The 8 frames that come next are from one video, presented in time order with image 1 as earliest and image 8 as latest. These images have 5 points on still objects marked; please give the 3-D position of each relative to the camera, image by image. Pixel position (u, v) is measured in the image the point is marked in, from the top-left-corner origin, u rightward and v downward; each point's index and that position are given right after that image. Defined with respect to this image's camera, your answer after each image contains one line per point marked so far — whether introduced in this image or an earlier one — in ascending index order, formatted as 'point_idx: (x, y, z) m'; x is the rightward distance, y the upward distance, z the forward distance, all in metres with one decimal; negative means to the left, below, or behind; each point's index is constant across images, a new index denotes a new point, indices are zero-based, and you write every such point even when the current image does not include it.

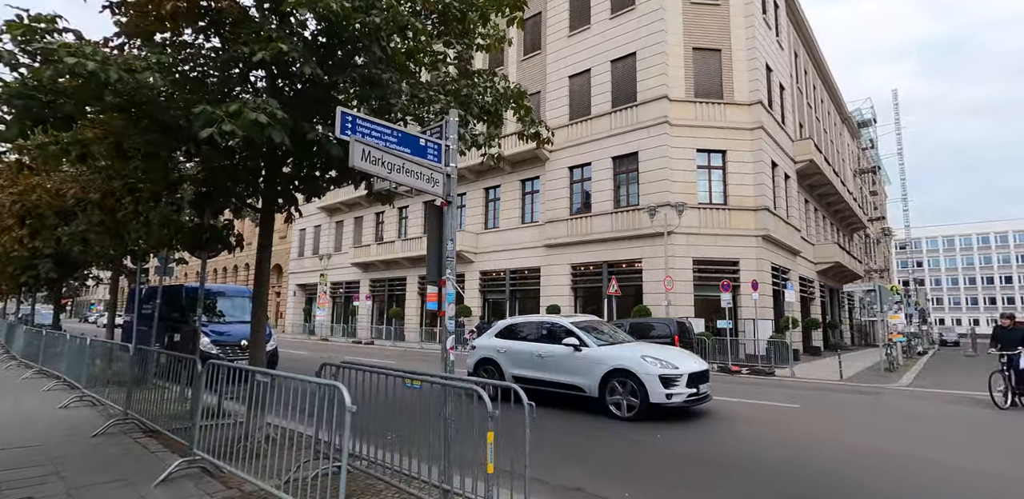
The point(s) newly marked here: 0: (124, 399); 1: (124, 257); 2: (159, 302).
0: (-5.9, -2.4, +8.0) m
1: (-9.4, -0.2, +12.6) m
2: (-8.4, -1.2, +12.4) m
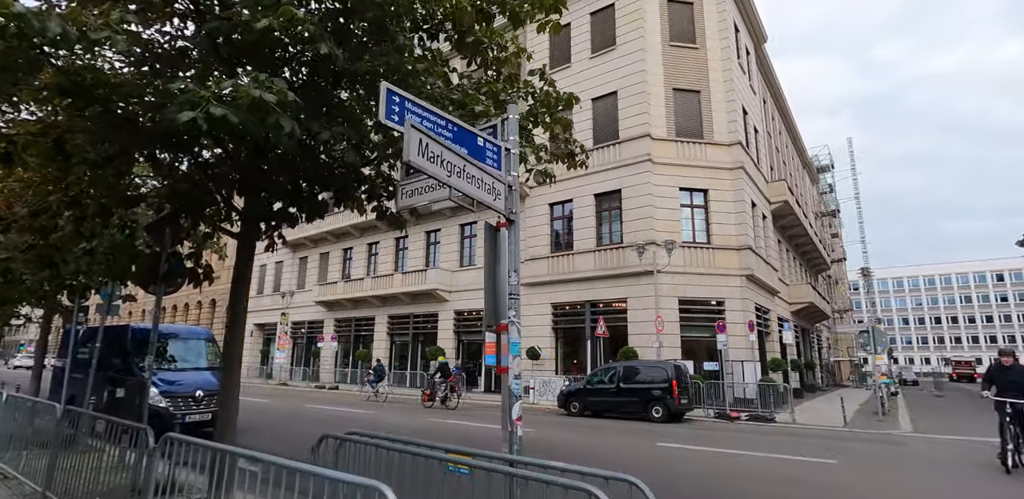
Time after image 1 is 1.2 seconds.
0: (-5.6, -2.8, +6.3) m
1: (-9.5, -0.9, +10.9) m
2: (-8.4, -1.9, +10.7) m
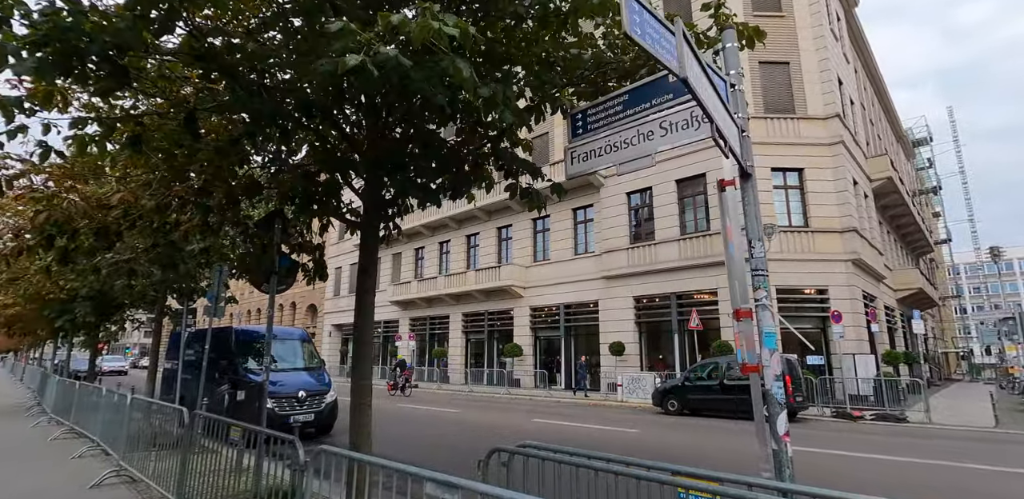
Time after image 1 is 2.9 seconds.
0: (-4.0, -2.8, +6.2) m
1: (-7.3, -1.0, +11.1) m
2: (-6.3, -2.0, +10.8) m
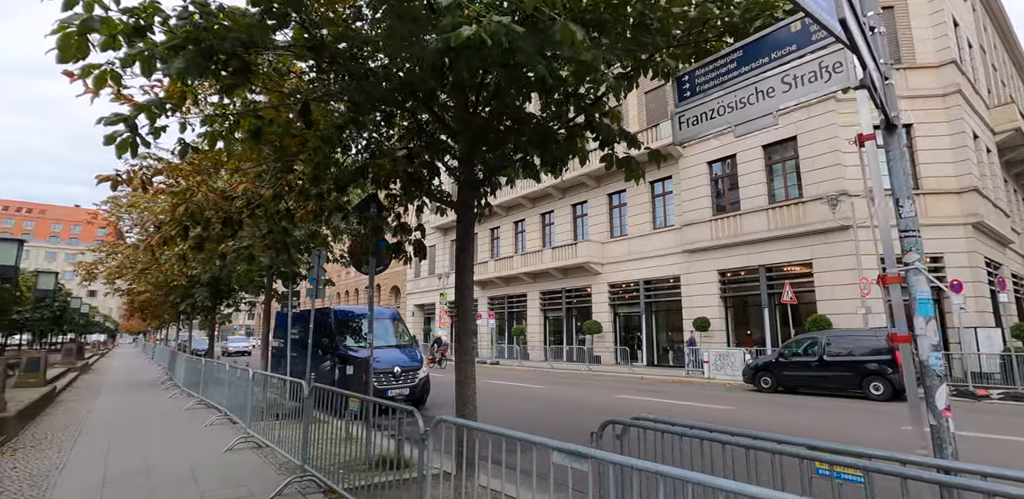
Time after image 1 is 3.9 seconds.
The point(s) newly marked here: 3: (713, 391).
0: (-2.8, -2.6, +6.7) m
1: (-5.5, -0.7, +12.0) m
2: (-4.5, -1.7, +11.6) m
3: (+6.4, -4.5, +16.5) m
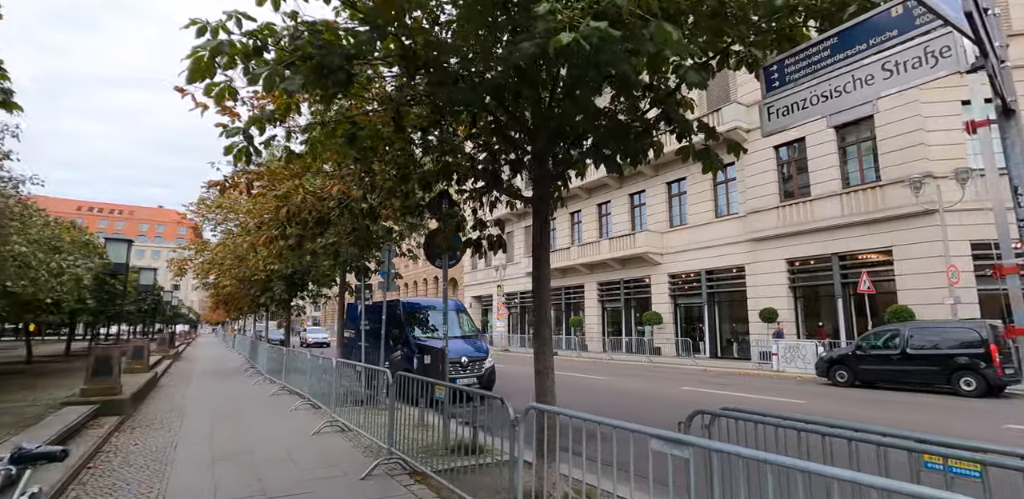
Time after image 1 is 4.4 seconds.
0: (-1.8, -2.5, +7.1) m
1: (-4.0, -0.6, +12.6) m
2: (-3.0, -1.6, +12.1) m
3: (+8.3, -4.1, +16.0) m
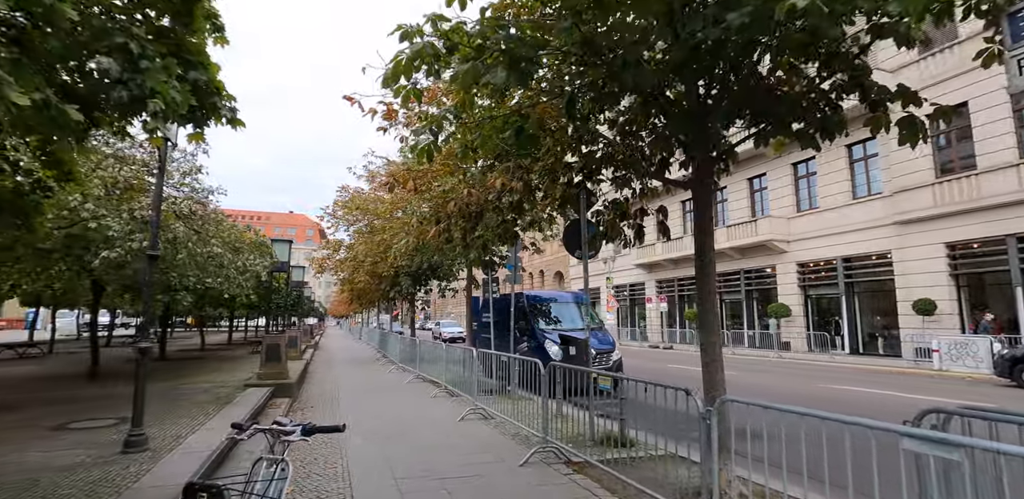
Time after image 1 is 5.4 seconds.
0: (+0.2, -2.4, +7.3) m
1: (-0.9, -0.5, +13.0) m
2: (-0.1, -1.4, +12.4) m
3: (+11.9, -3.6, +14.1) m
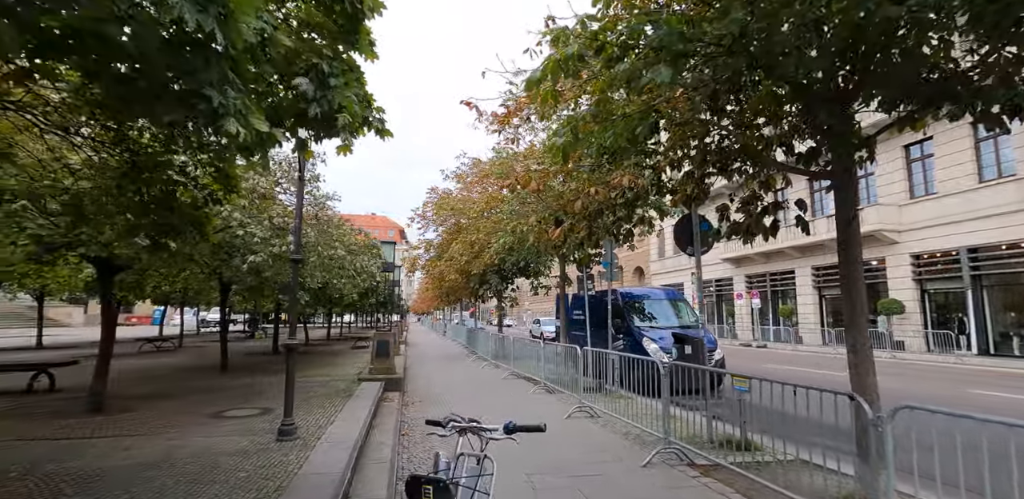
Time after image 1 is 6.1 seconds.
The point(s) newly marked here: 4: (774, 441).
0: (+1.8, -2.4, +7.2) m
1: (+1.4, -0.4, +13.0) m
2: (+2.2, -1.4, +12.3) m
3: (+14.3, -3.3, +12.3) m
4: (+2.4, -1.7, +4.7) m
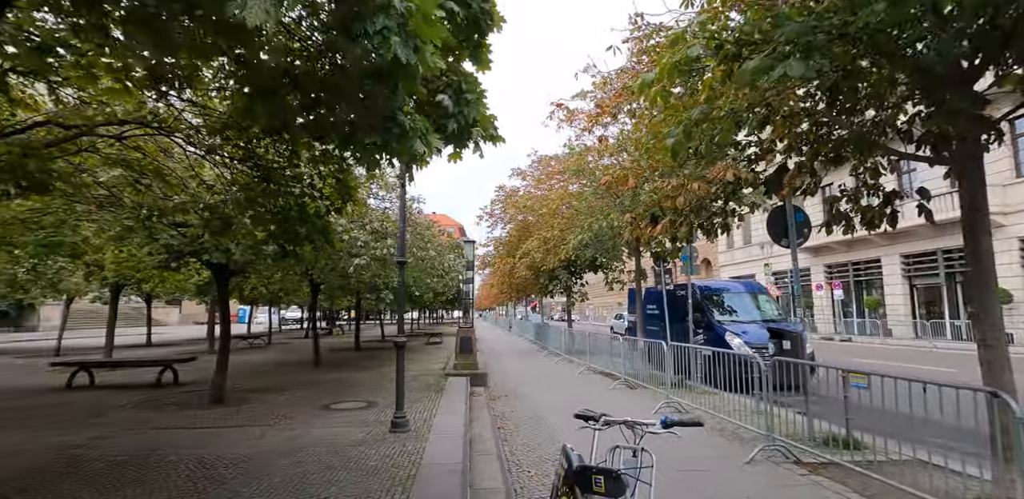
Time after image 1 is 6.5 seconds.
0: (+3.1, -2.3, +7.1) m
1: (+3.3, -0.3, +12.9) m
2: (+4.0, -1.2, +12.1) m
3: (+16.1, -2.9, +10.8) m
4: (+3.4, -1.7, +4.5) m
